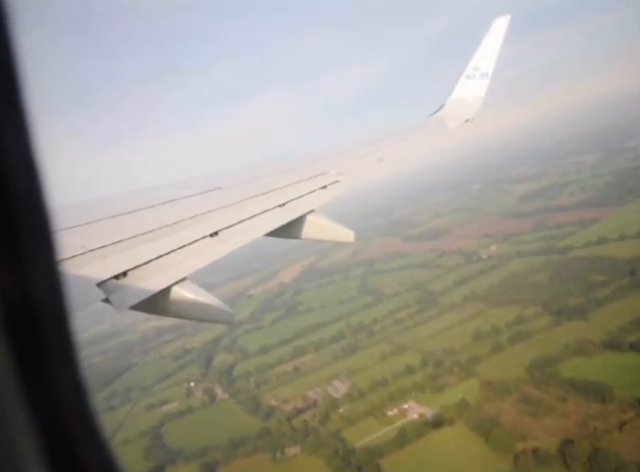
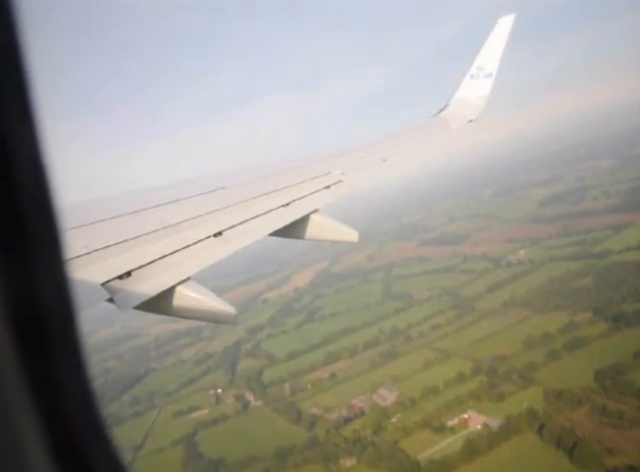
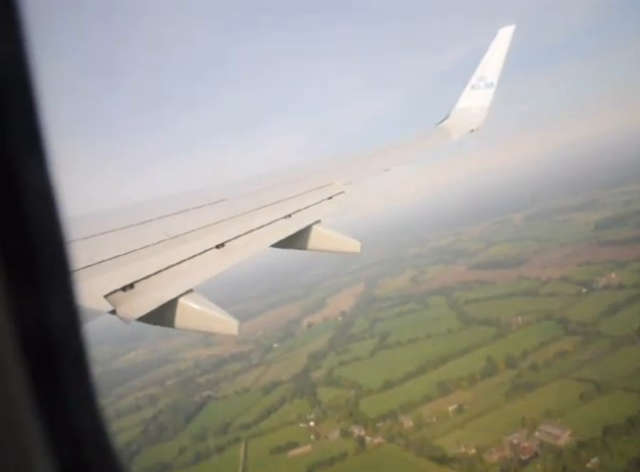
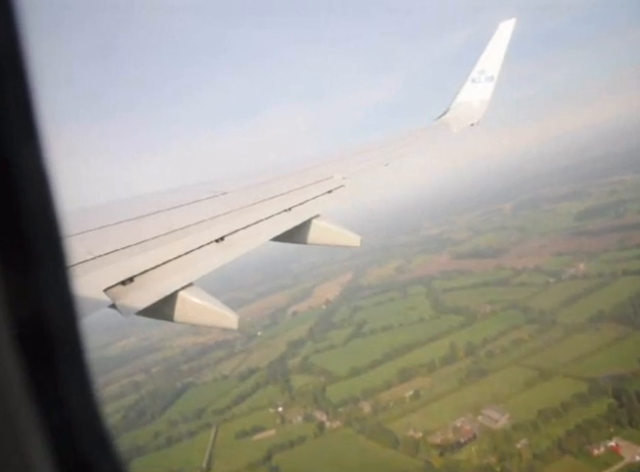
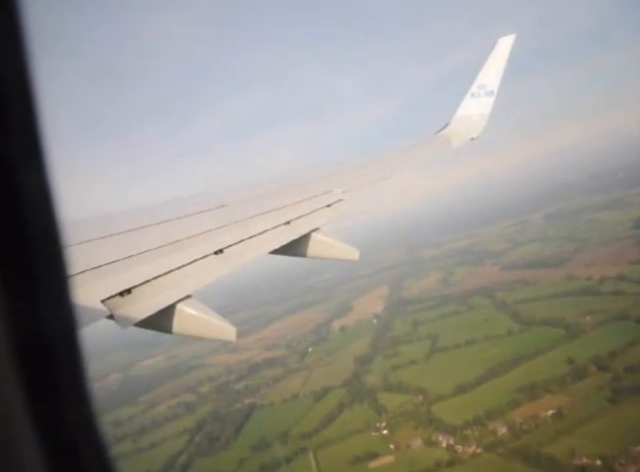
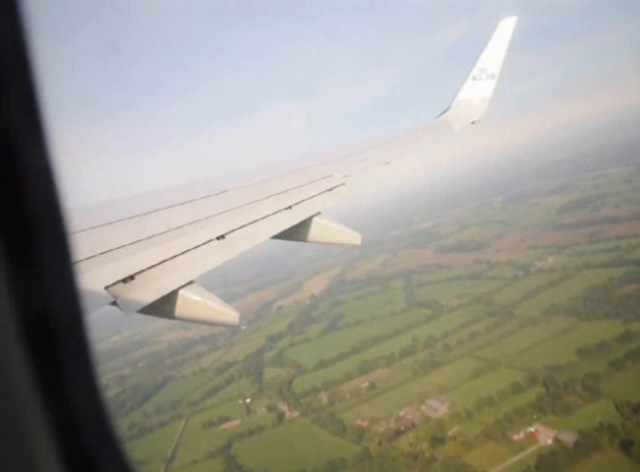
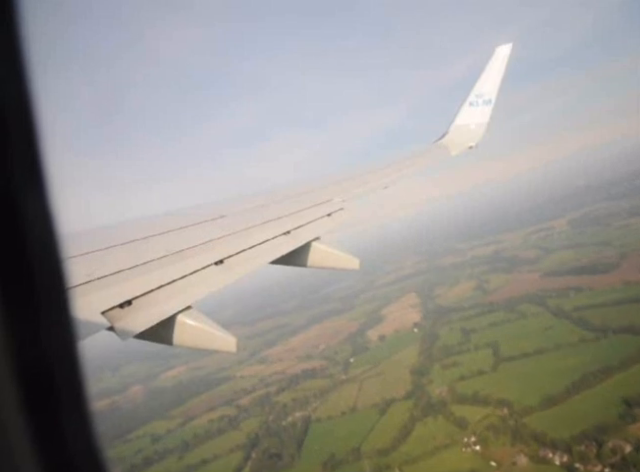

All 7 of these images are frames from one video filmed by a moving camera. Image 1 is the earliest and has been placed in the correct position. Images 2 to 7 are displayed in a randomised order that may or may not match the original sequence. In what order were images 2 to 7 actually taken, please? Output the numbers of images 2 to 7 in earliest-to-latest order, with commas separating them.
2, 6, 4, 3, 5, 7
